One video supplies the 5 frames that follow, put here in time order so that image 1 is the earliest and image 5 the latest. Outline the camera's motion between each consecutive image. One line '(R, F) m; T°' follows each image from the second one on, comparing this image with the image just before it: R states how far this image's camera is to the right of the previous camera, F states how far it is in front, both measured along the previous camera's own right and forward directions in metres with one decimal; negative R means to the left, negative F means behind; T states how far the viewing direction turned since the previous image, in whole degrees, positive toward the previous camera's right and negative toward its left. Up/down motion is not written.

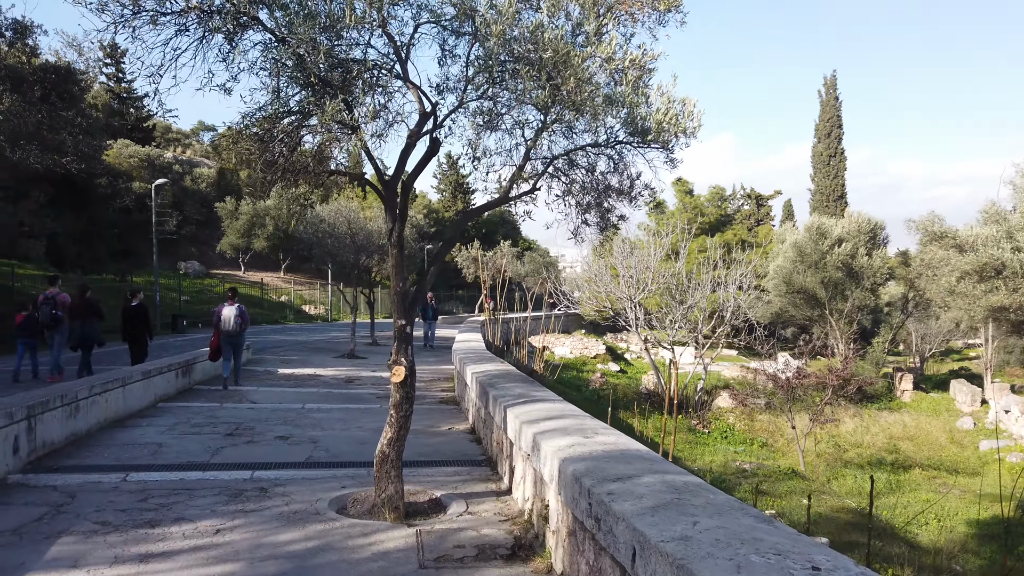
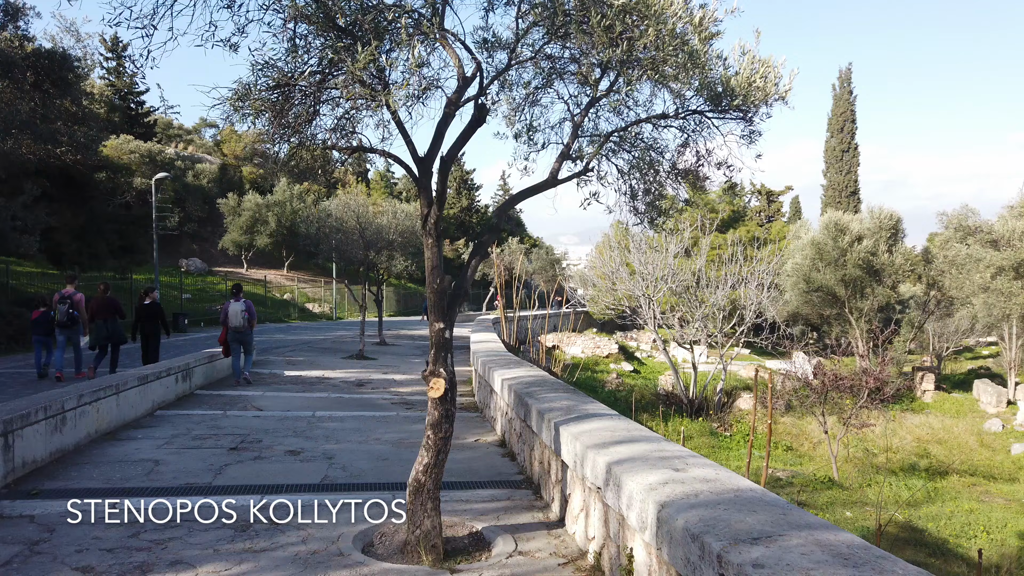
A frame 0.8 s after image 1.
(-0.2, +0.6) m; 0°
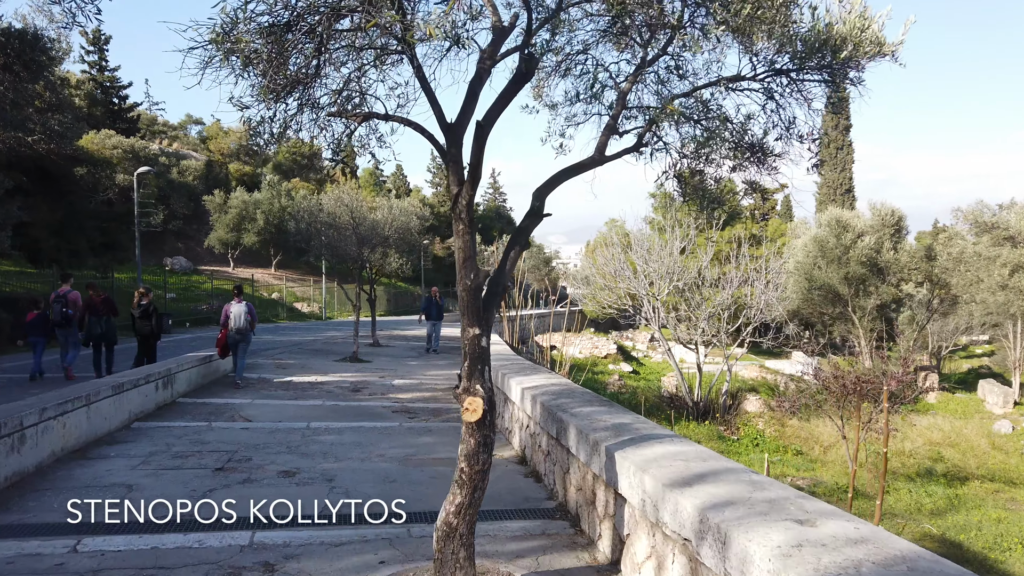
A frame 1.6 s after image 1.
(-0.2, +0.6) m; +1°
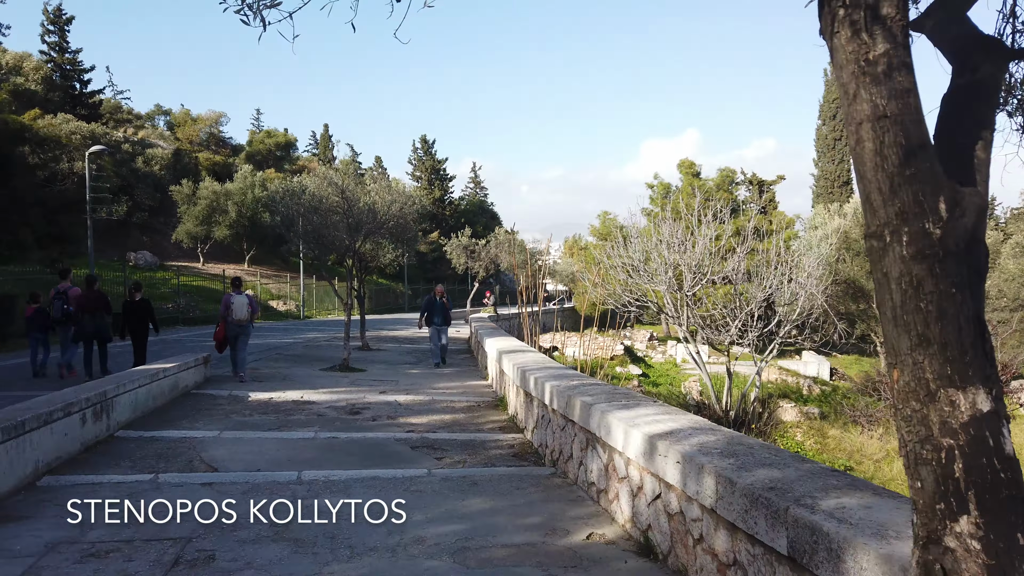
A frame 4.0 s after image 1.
(-0.6, +1.8) m; +2°
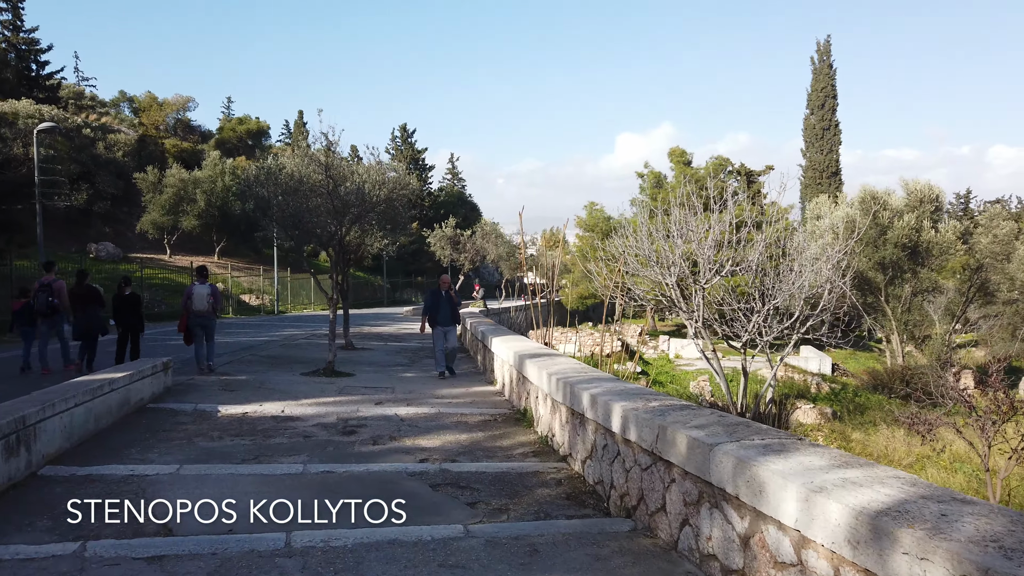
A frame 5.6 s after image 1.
(-0.4, +1.2) m; +2°
